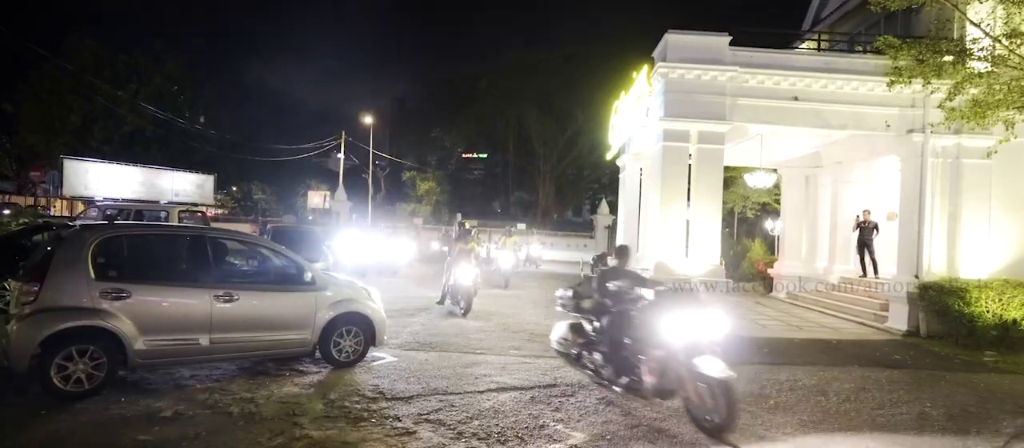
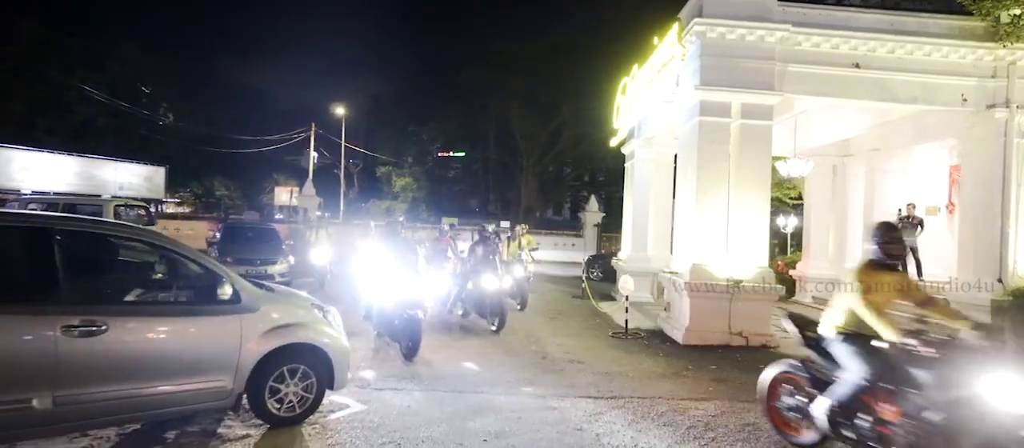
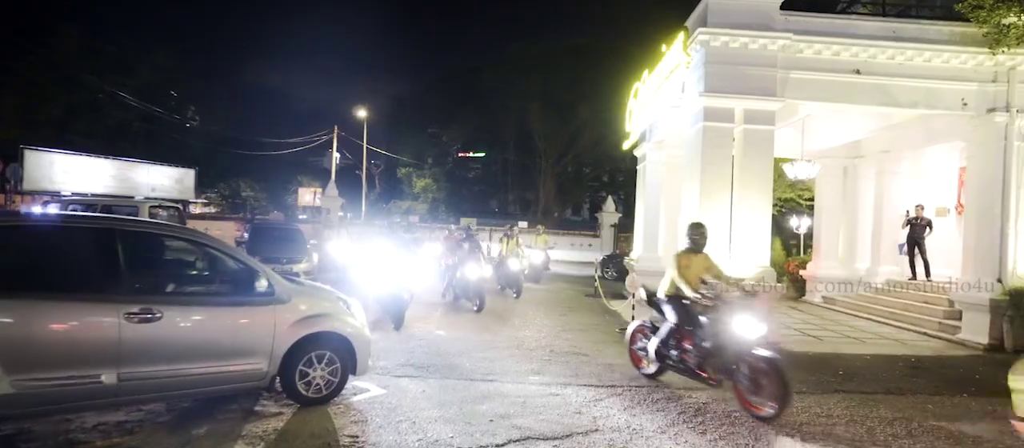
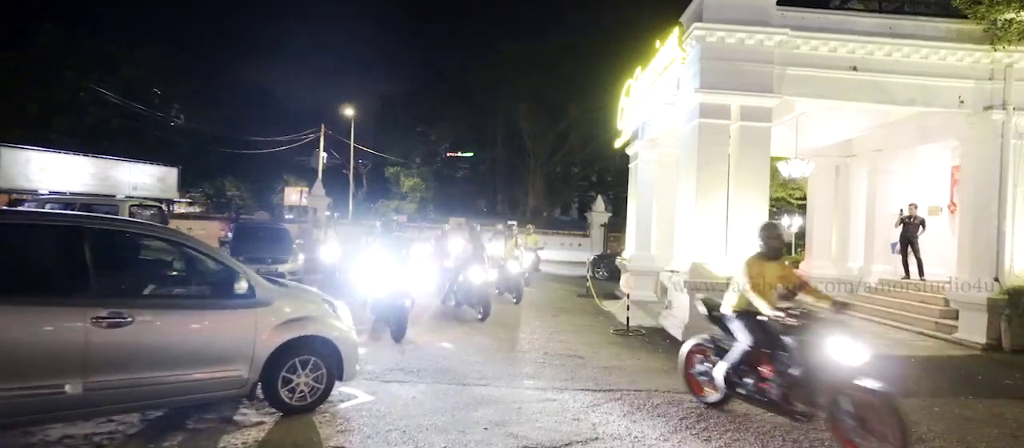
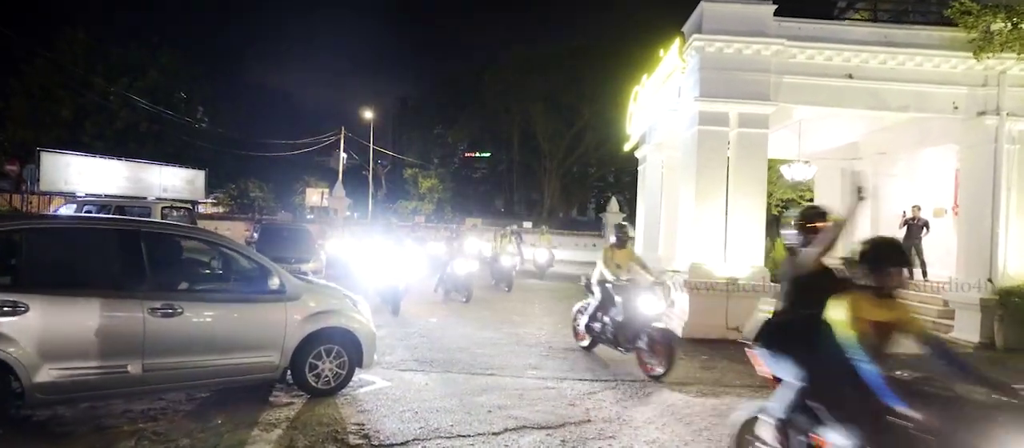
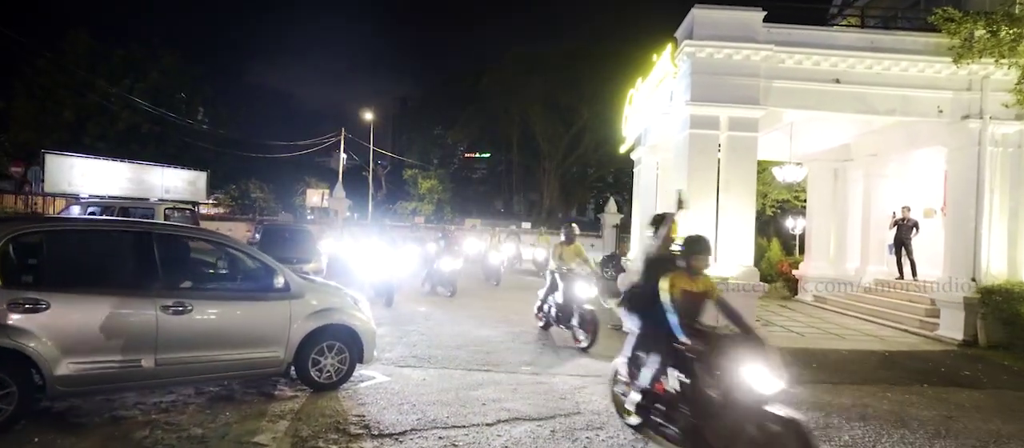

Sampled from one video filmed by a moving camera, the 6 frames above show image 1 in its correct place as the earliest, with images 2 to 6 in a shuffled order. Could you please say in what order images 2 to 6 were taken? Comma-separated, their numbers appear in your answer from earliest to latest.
6, 5, 3, 4, 2
